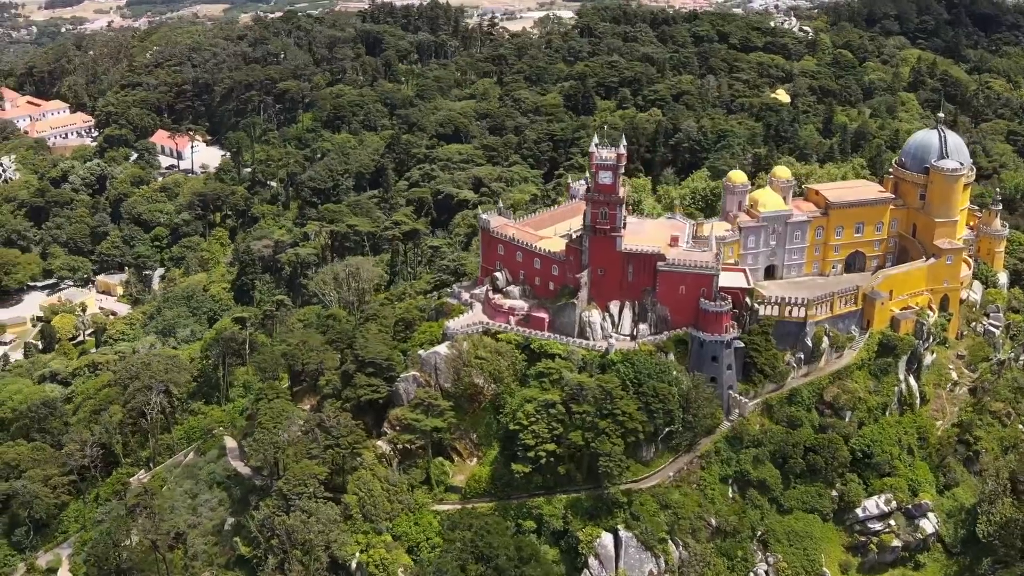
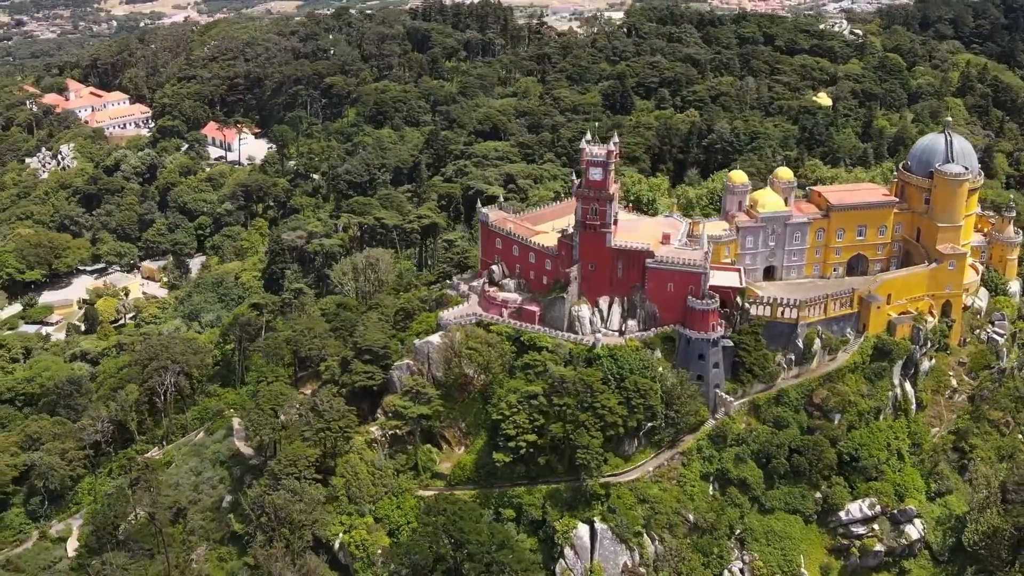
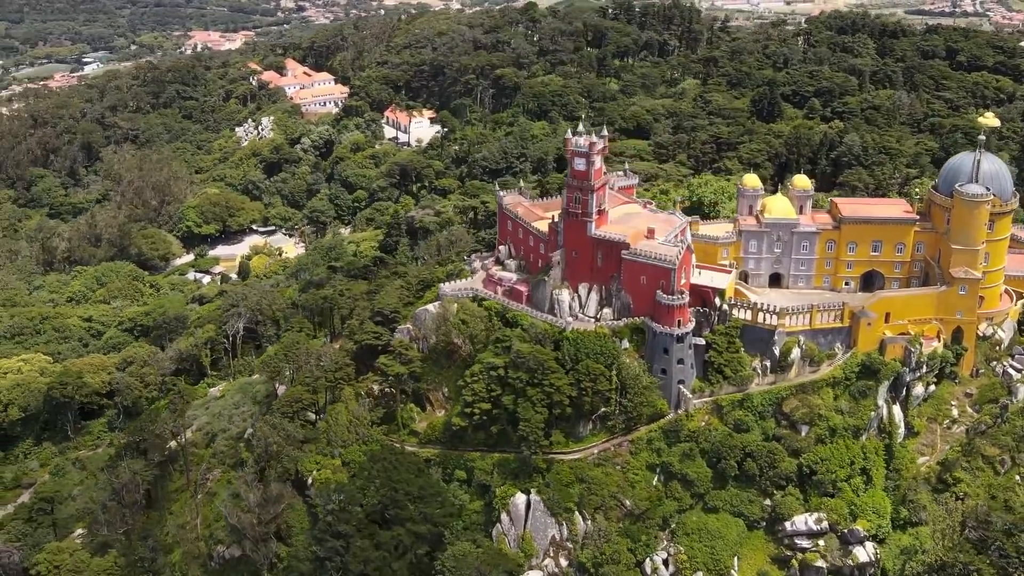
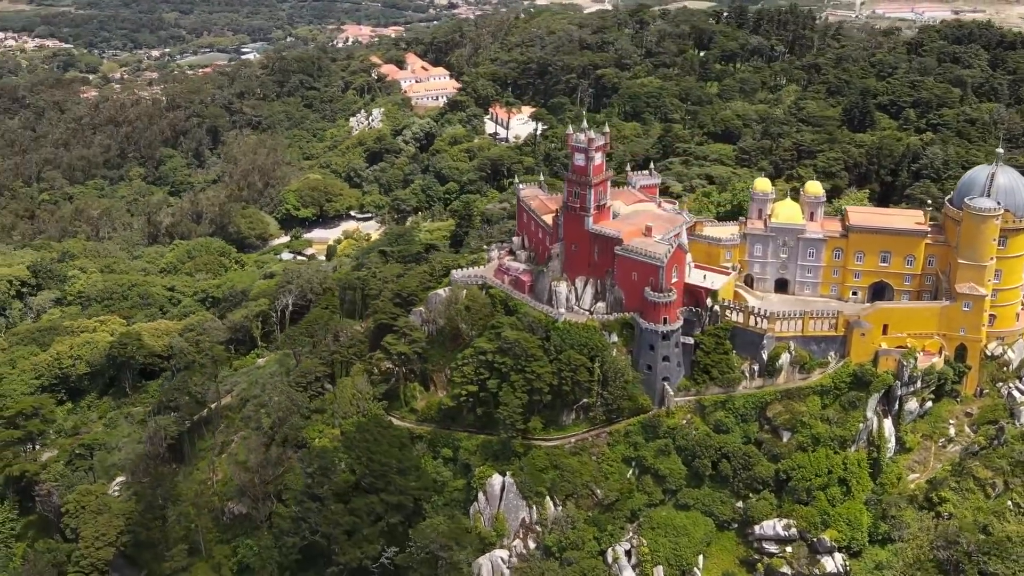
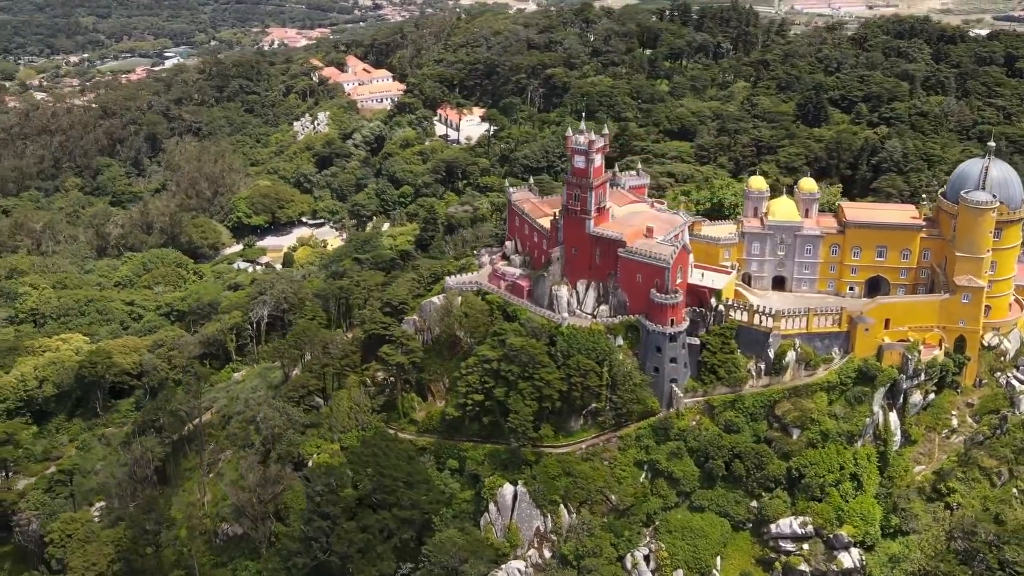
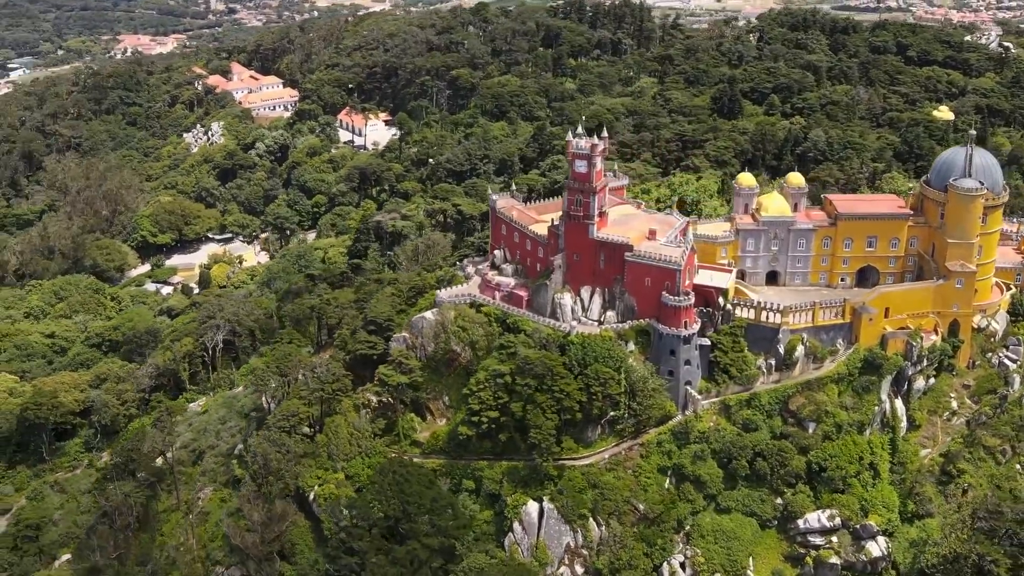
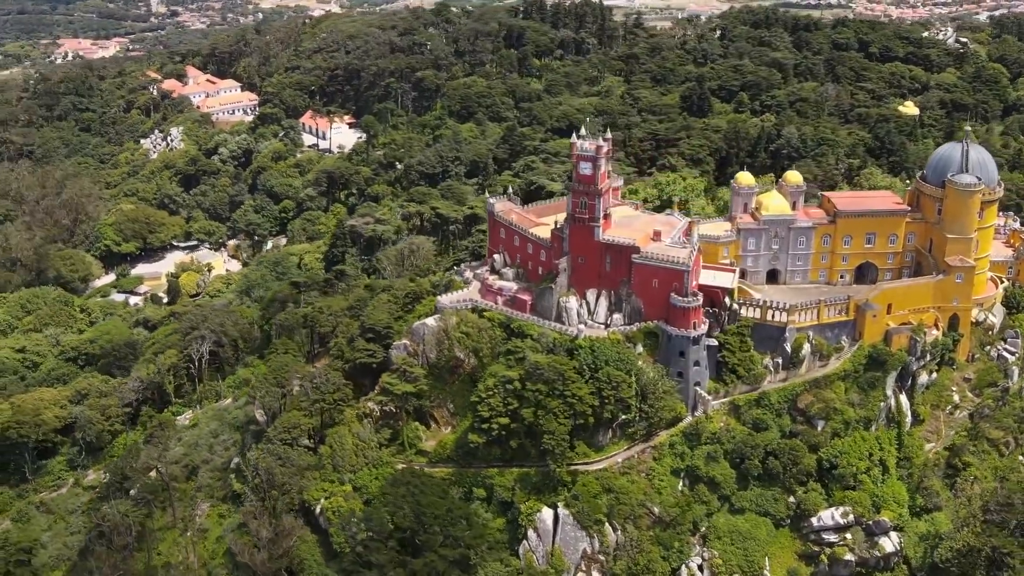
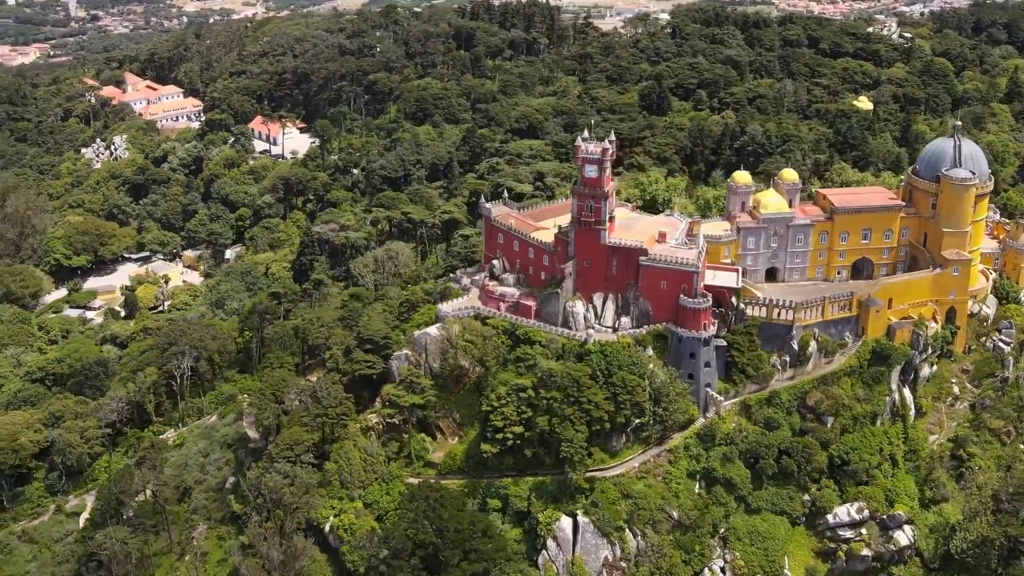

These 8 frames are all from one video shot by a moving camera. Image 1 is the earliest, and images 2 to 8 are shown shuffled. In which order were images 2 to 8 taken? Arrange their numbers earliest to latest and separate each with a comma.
2, 8, 7, 6, 3, 5, 4
